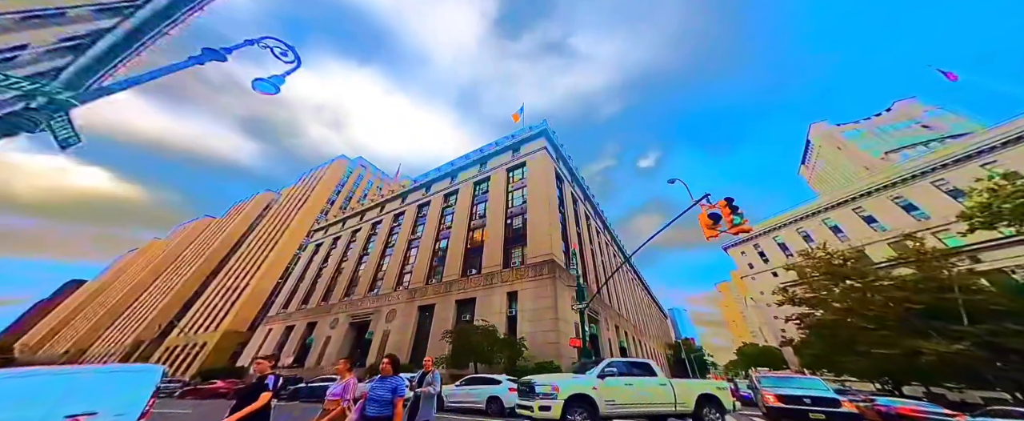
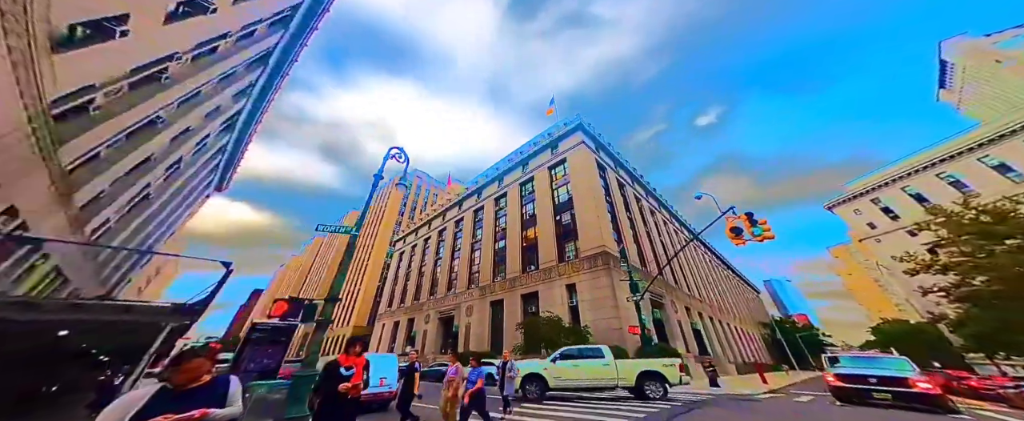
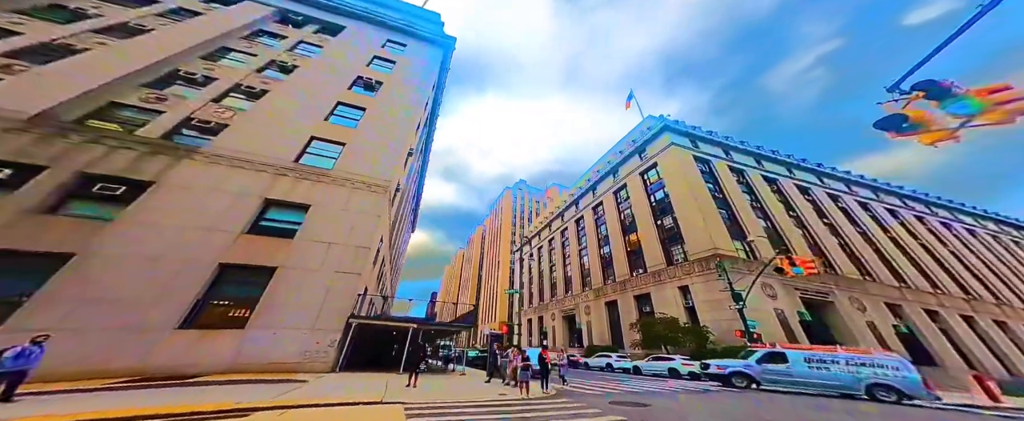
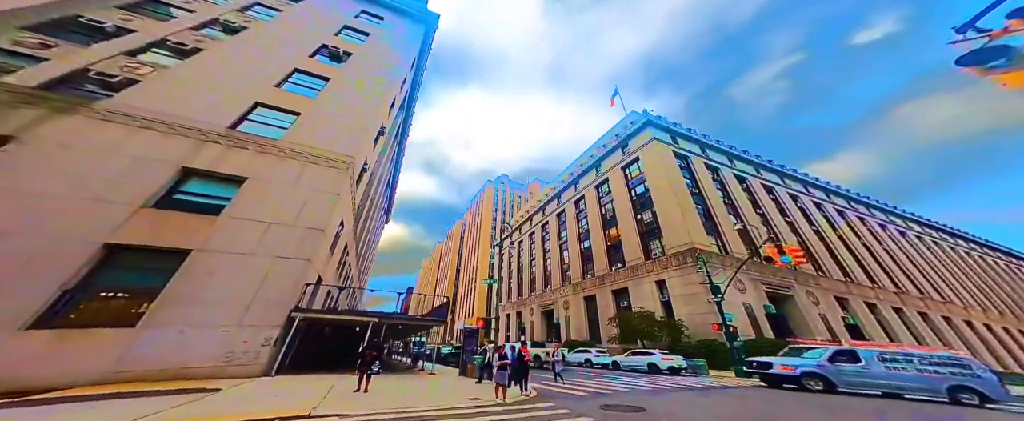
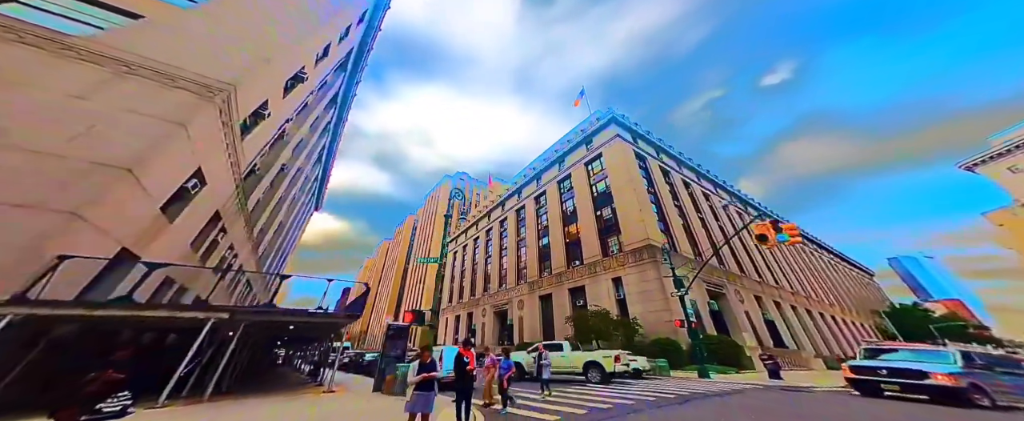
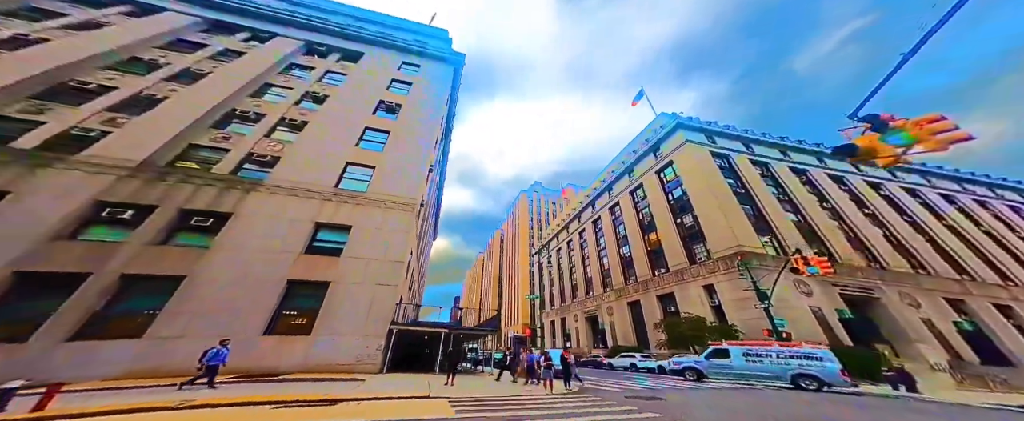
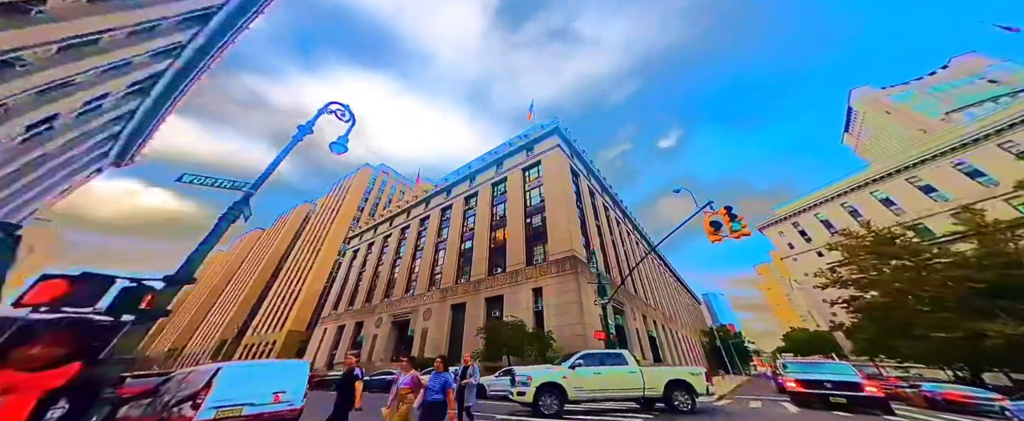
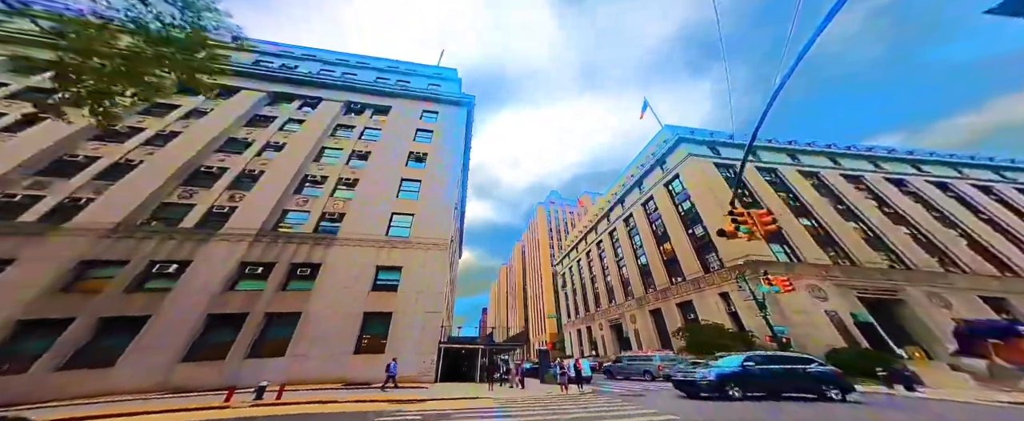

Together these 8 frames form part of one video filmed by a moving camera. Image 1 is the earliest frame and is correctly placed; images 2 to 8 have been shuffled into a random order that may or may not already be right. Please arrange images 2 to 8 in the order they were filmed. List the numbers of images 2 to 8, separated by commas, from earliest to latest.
7, 2, 5, 4, 3, 6, 8
